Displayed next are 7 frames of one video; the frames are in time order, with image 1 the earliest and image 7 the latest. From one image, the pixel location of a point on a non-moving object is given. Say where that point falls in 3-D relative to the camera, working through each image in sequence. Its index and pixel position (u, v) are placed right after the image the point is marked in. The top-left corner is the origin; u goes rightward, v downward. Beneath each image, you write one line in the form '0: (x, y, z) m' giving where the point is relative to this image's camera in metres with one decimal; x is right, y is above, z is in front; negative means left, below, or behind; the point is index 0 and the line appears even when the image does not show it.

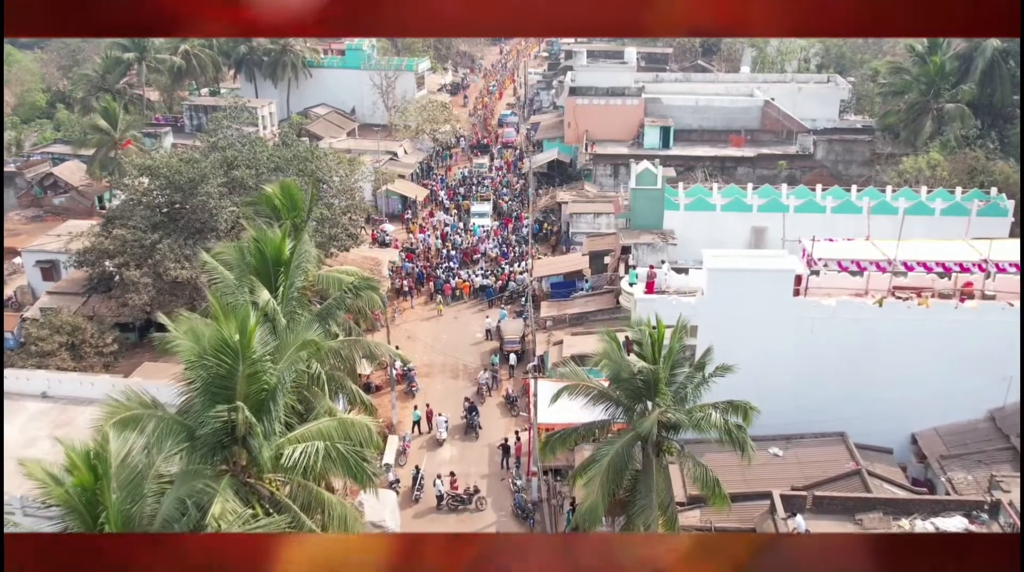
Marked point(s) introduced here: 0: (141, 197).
0: (-6.0, +1.5, +14.8) m
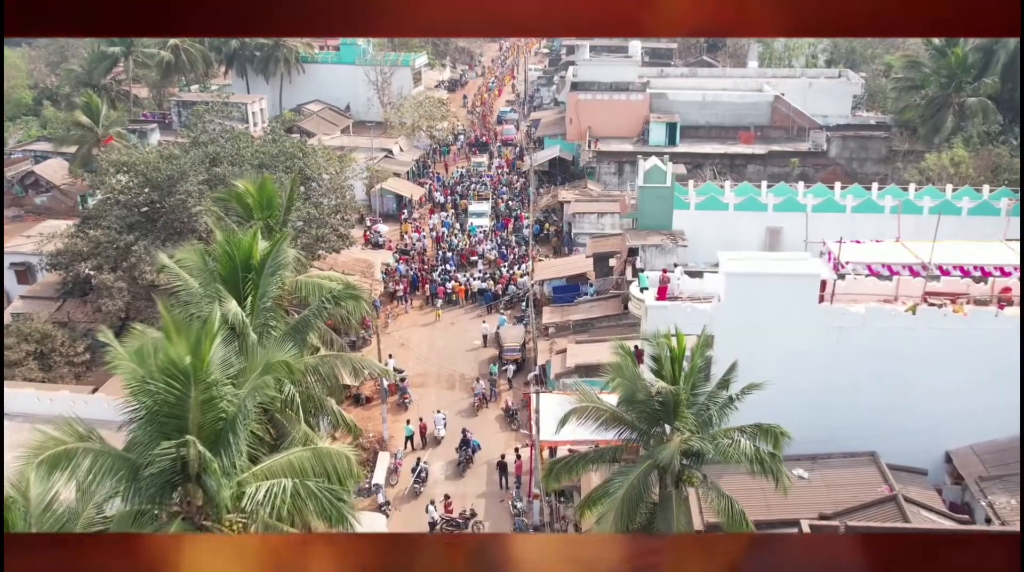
0: (-6.0, +1.4, +13.9) m
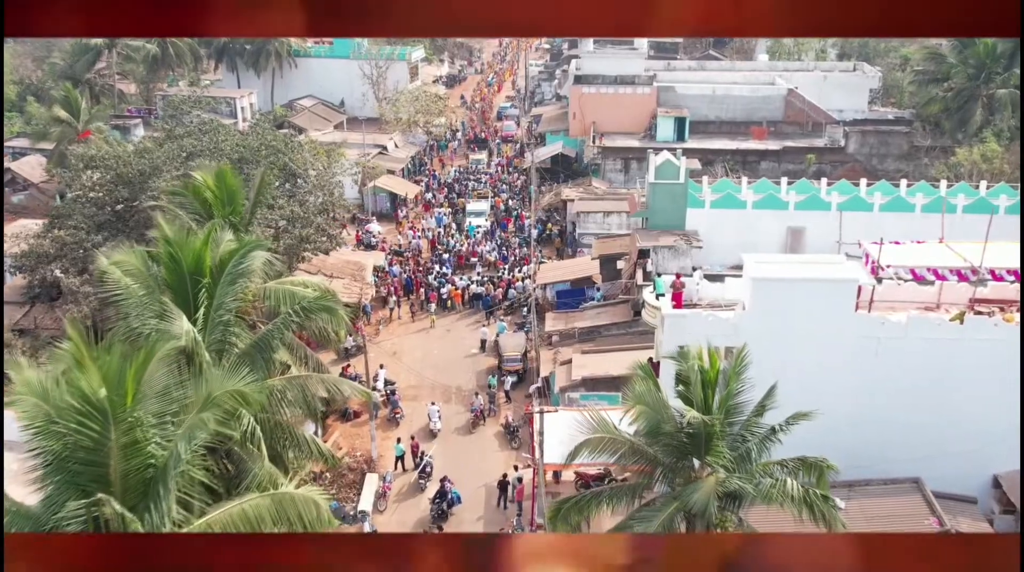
0: (-6.0, +1.3, +12.8) m
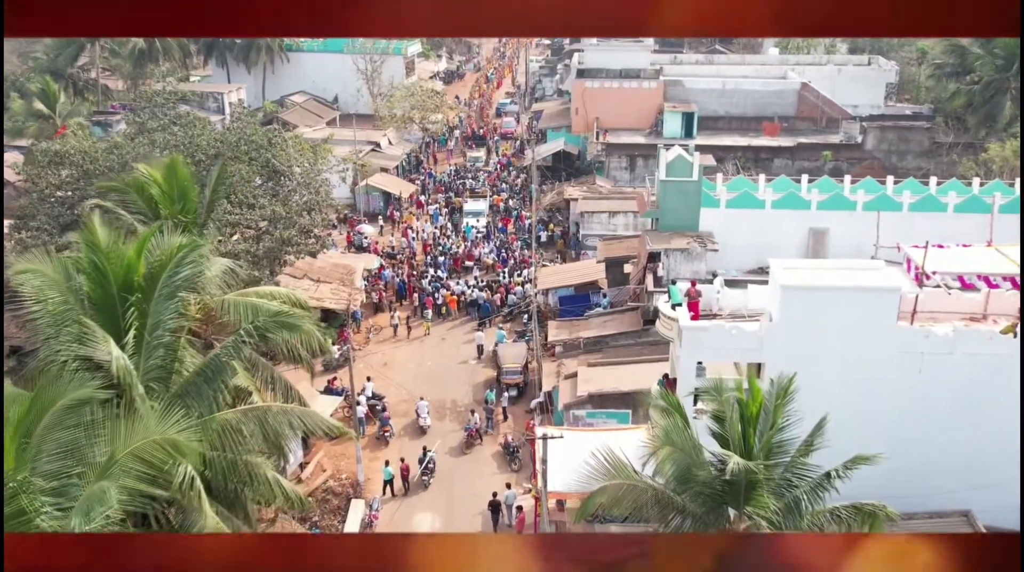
0: (-6.0, +1.2, +11.8) m
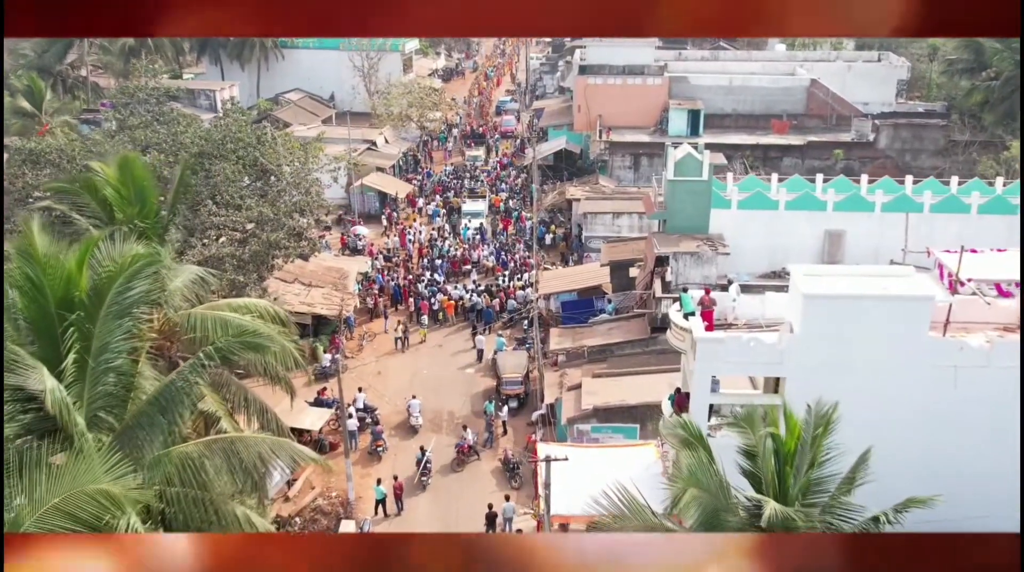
0: (-6.0, +1.2, +11.2) m
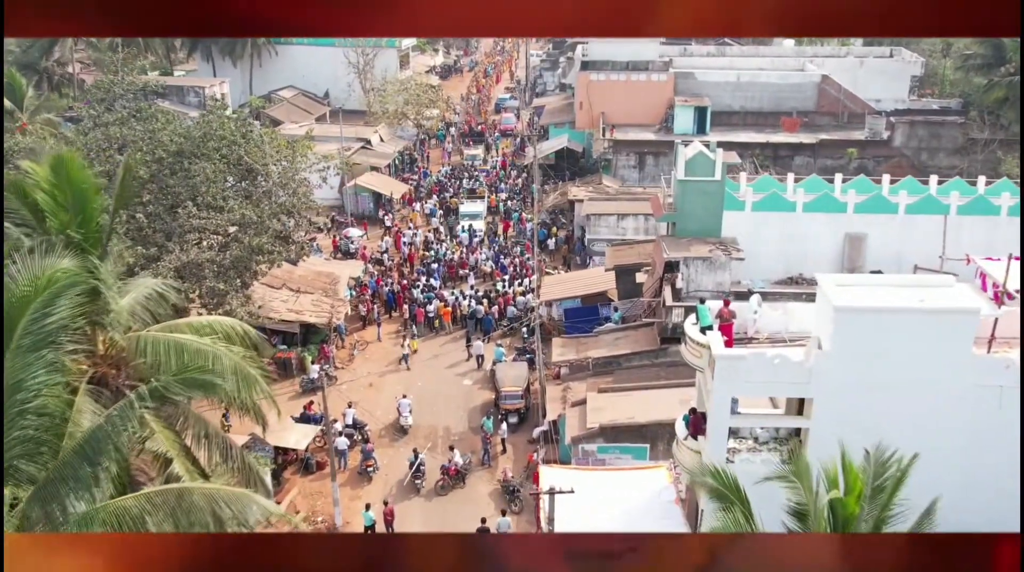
0: (-6.0, +1.1, +10.5) m
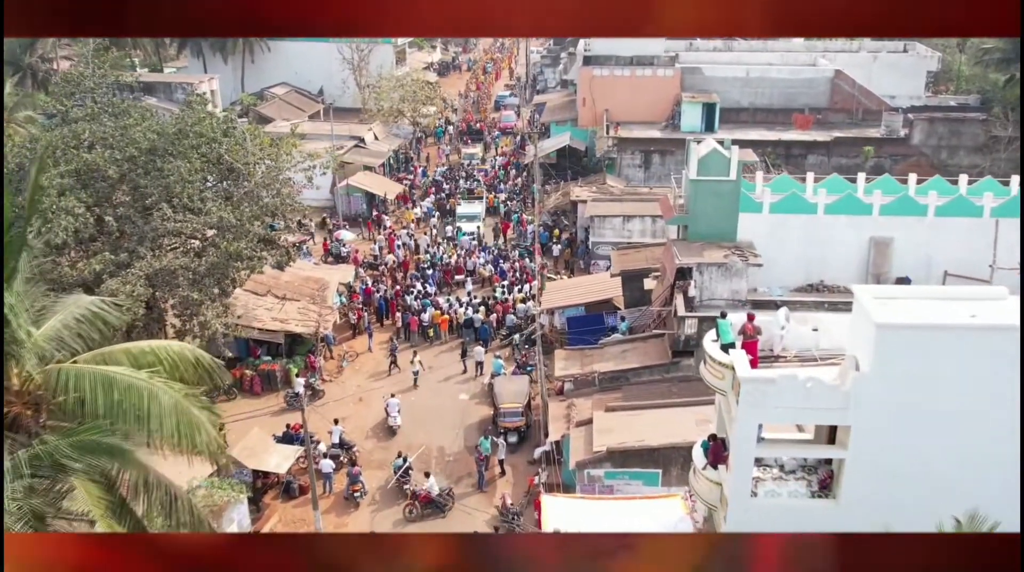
0: (-6.0, +1.0, +9.7) m
